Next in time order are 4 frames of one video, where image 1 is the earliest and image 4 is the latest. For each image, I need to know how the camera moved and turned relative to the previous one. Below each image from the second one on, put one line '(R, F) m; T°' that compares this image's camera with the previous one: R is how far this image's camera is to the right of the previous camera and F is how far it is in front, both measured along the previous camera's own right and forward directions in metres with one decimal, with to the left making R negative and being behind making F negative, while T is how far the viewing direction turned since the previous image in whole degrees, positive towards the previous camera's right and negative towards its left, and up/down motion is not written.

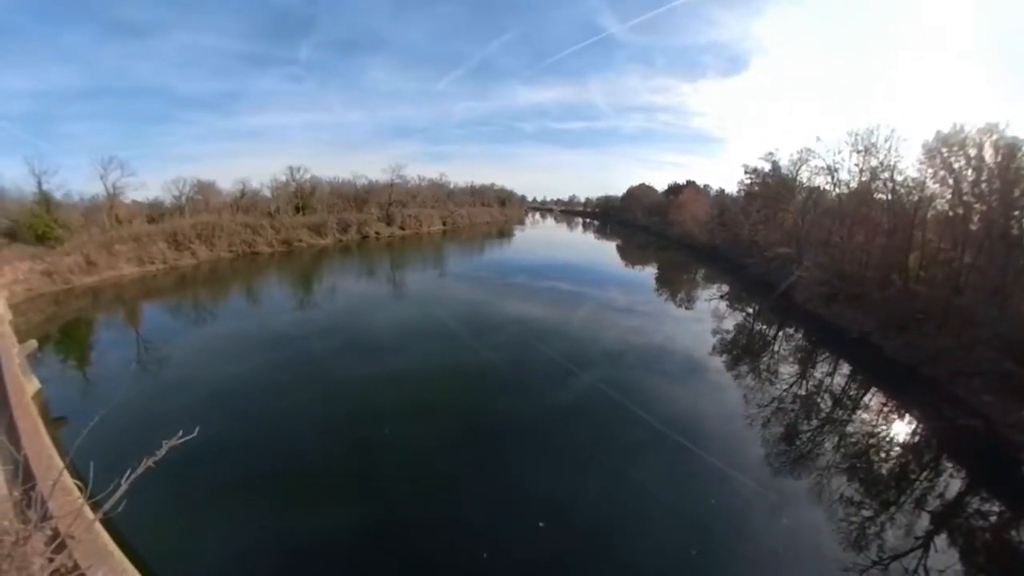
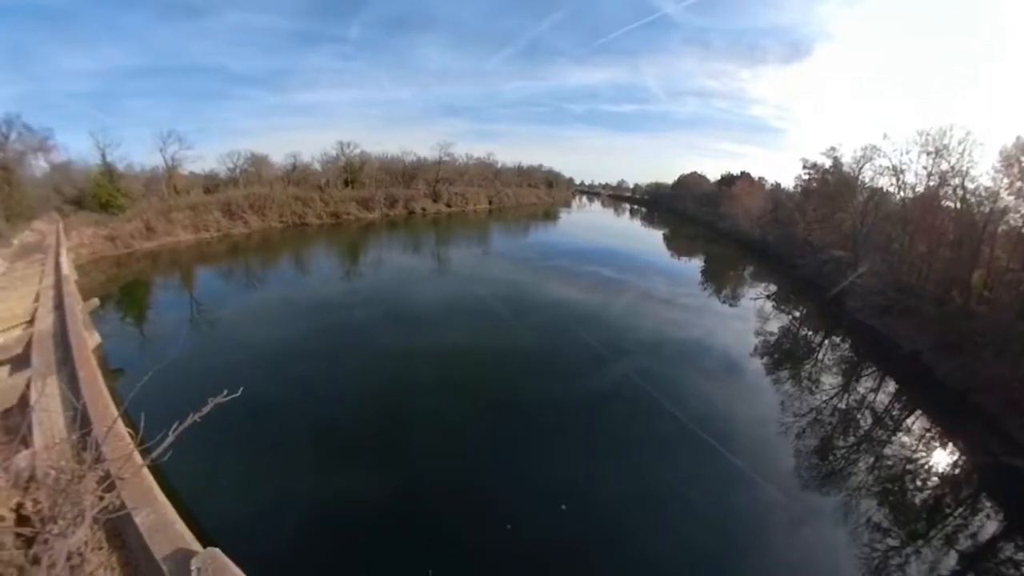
(+0.7, +0.1) m; -7°
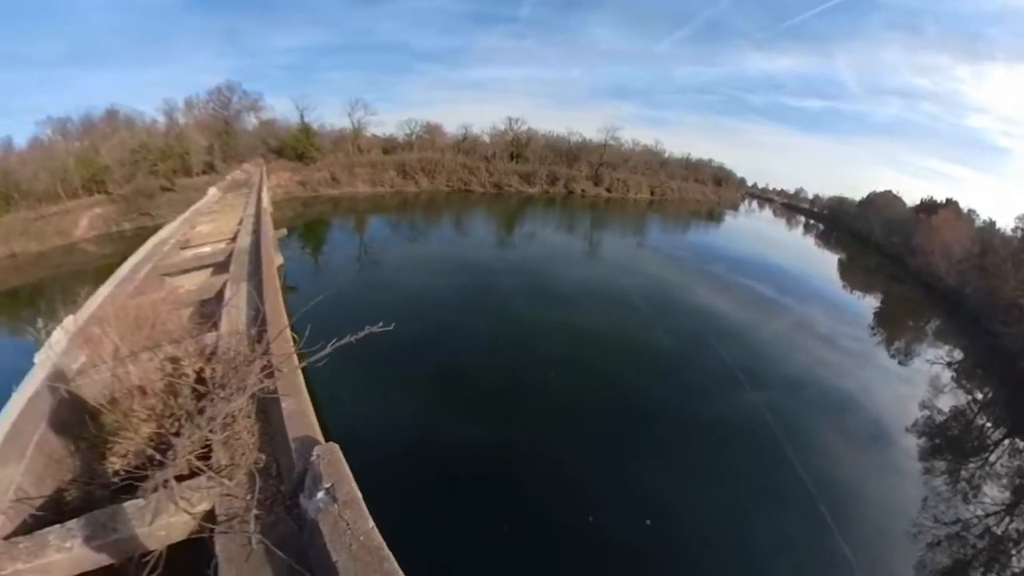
(+2.3, +0.4) m; -23°
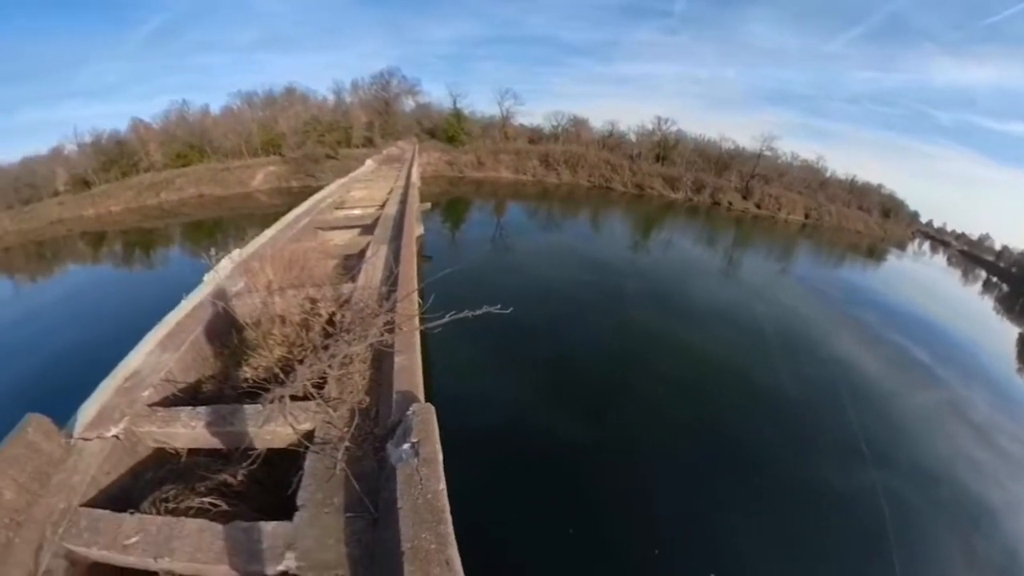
(+1.7, +0.2) m; -19°
